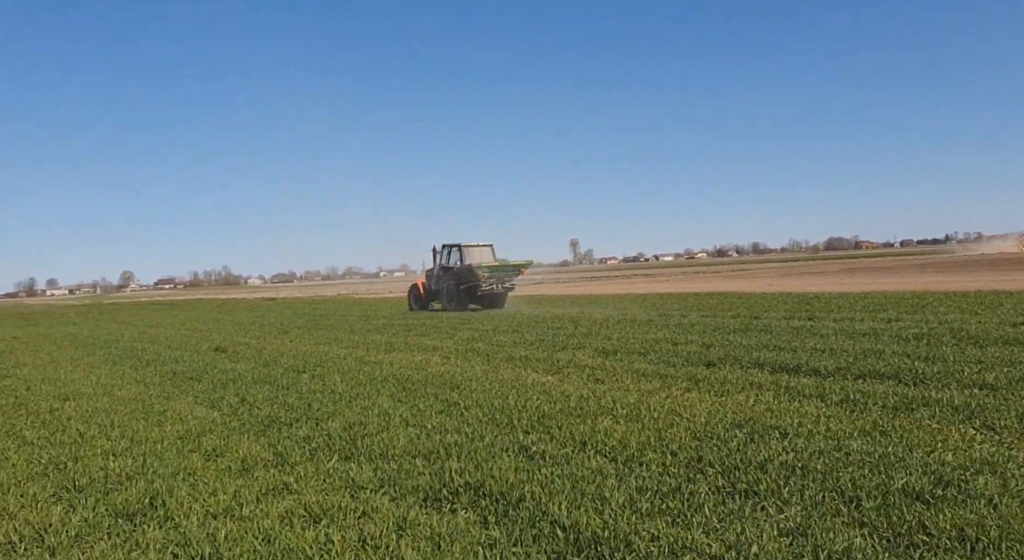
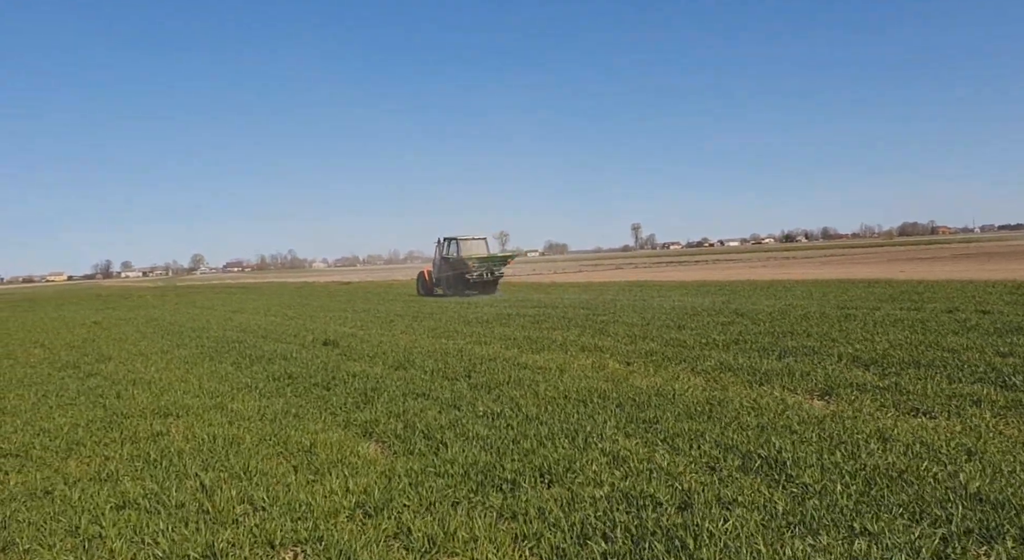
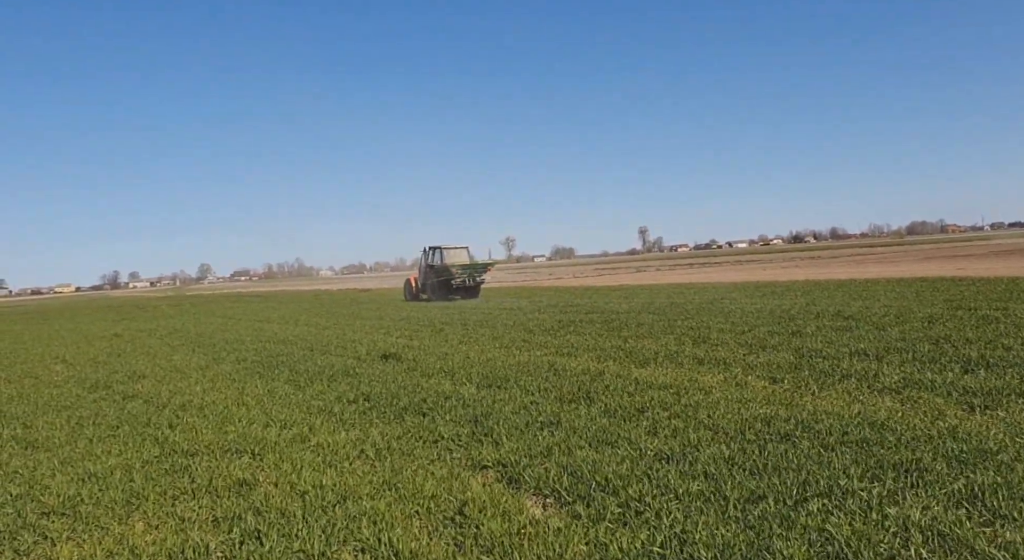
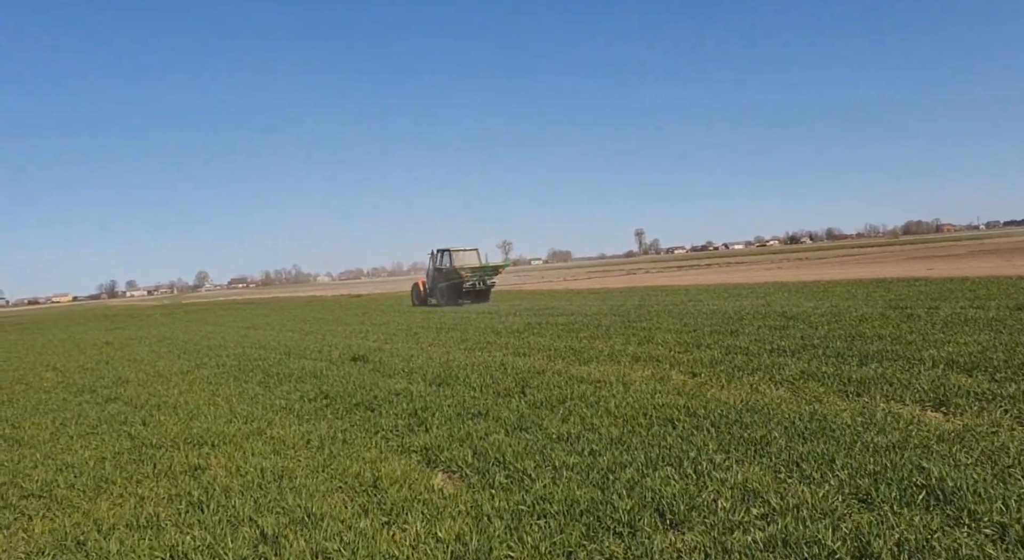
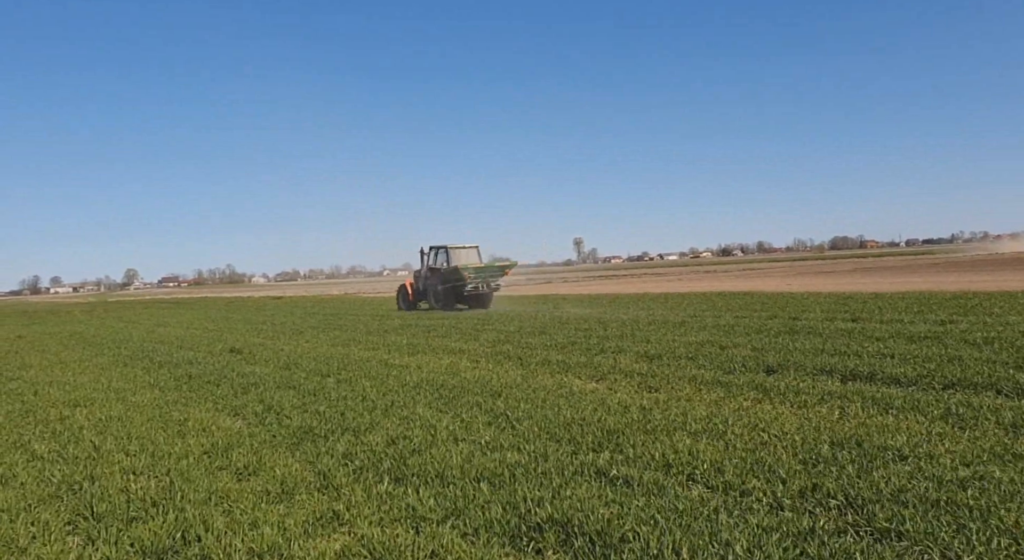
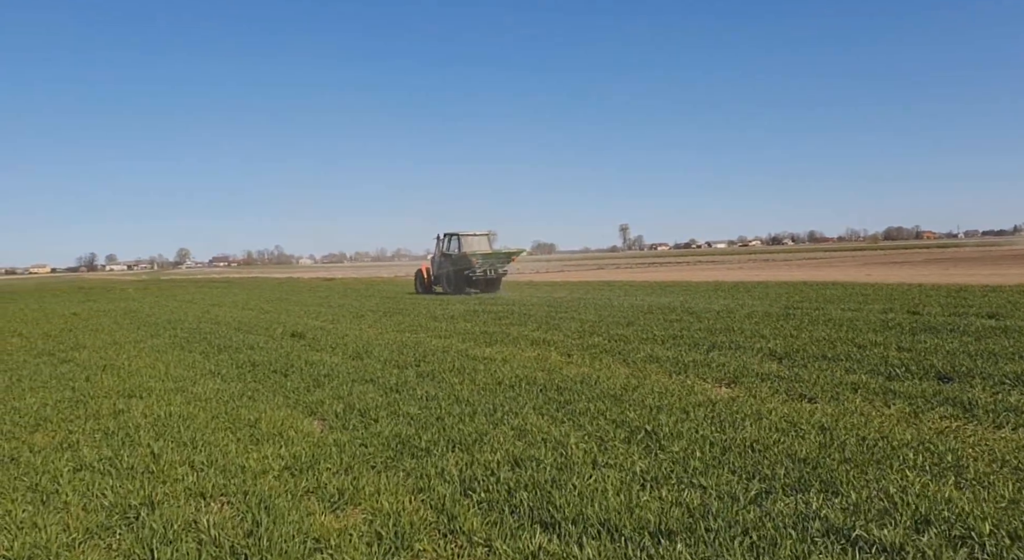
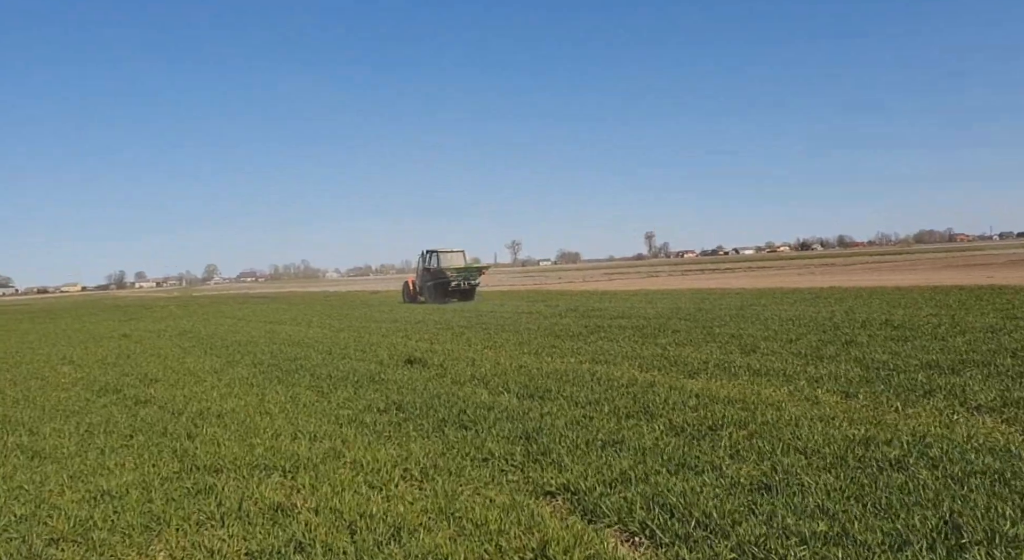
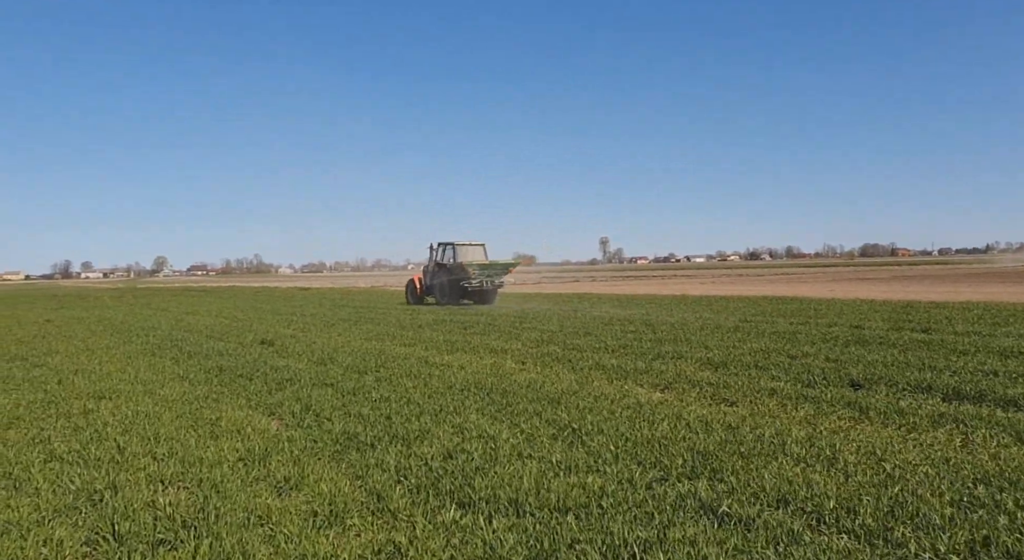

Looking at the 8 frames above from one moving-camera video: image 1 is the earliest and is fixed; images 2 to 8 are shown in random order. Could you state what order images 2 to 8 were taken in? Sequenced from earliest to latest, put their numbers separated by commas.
5, 8, 6, 2, 4, 3, 7
